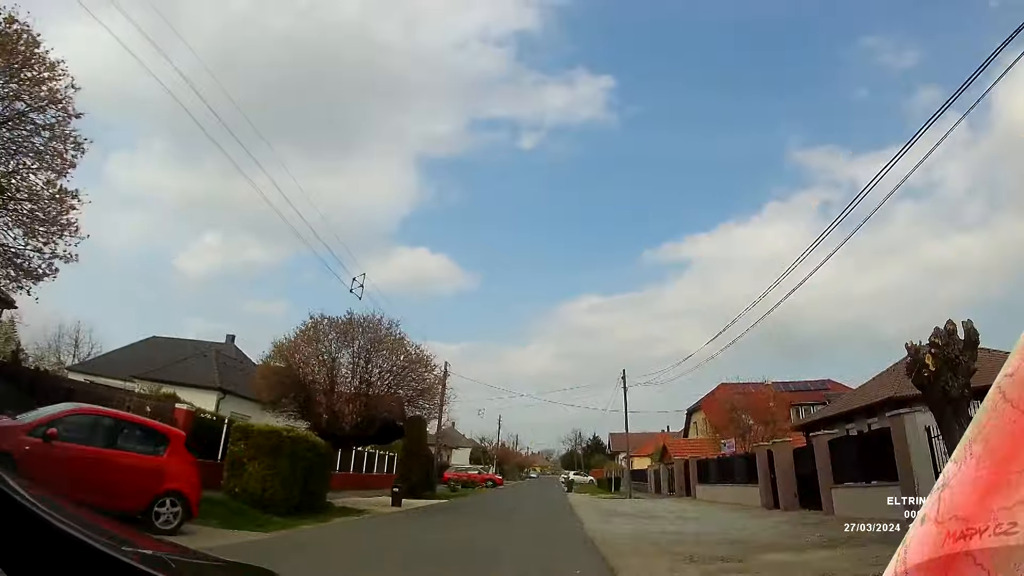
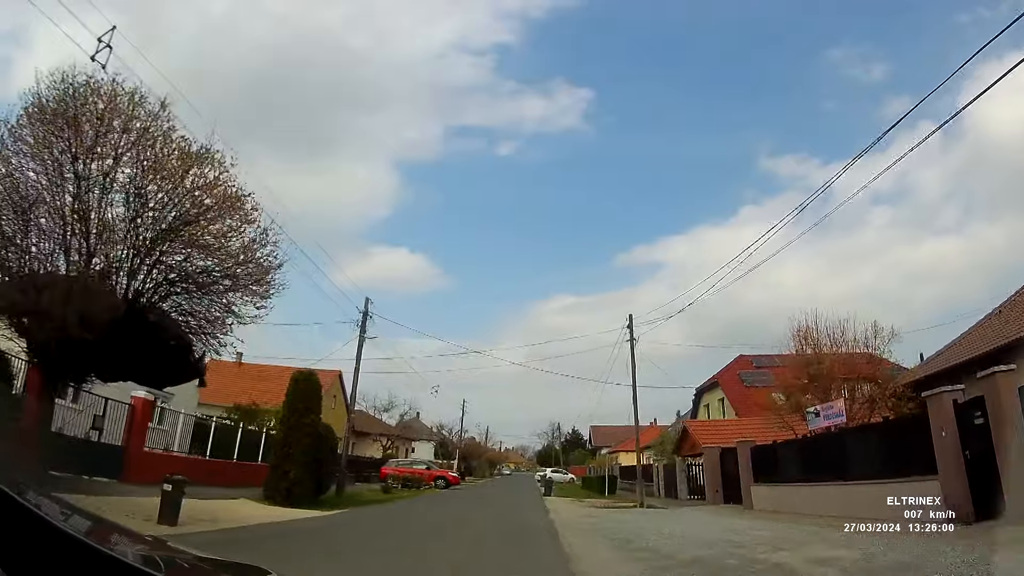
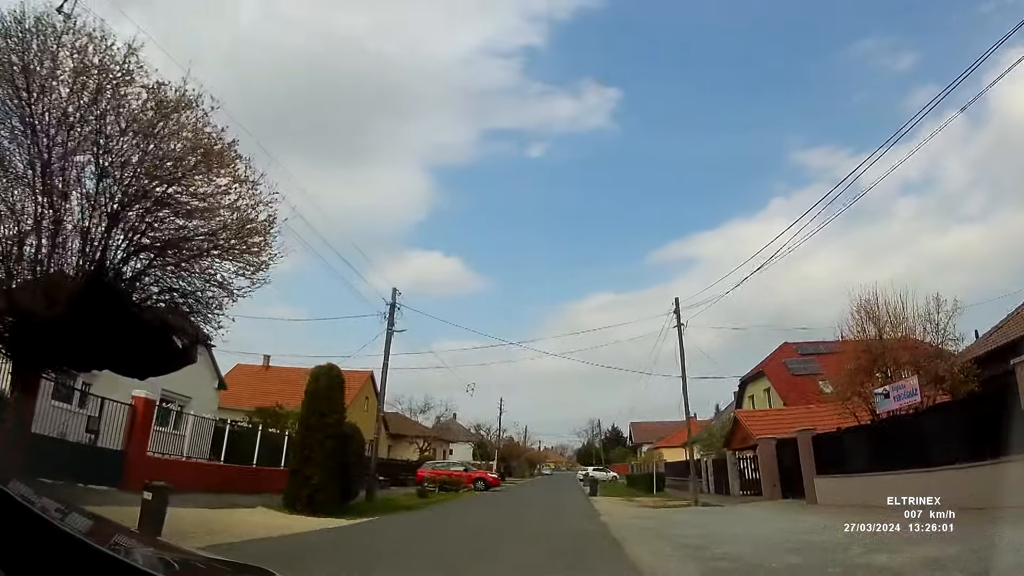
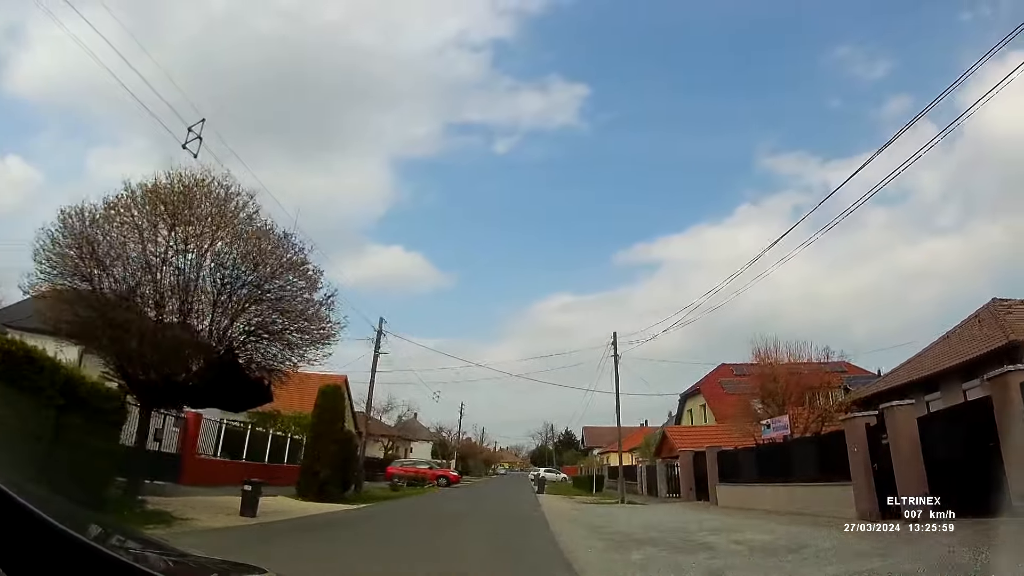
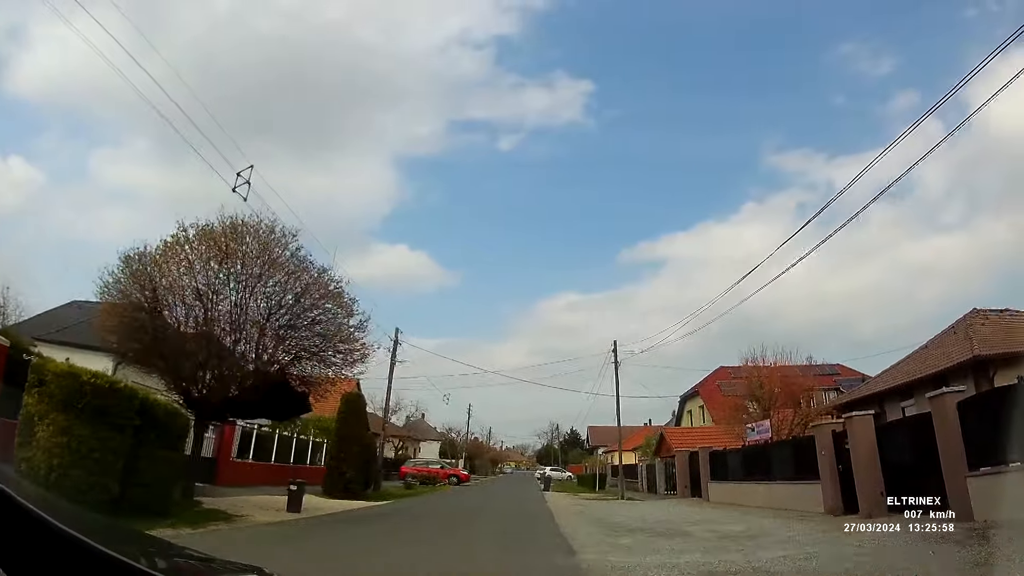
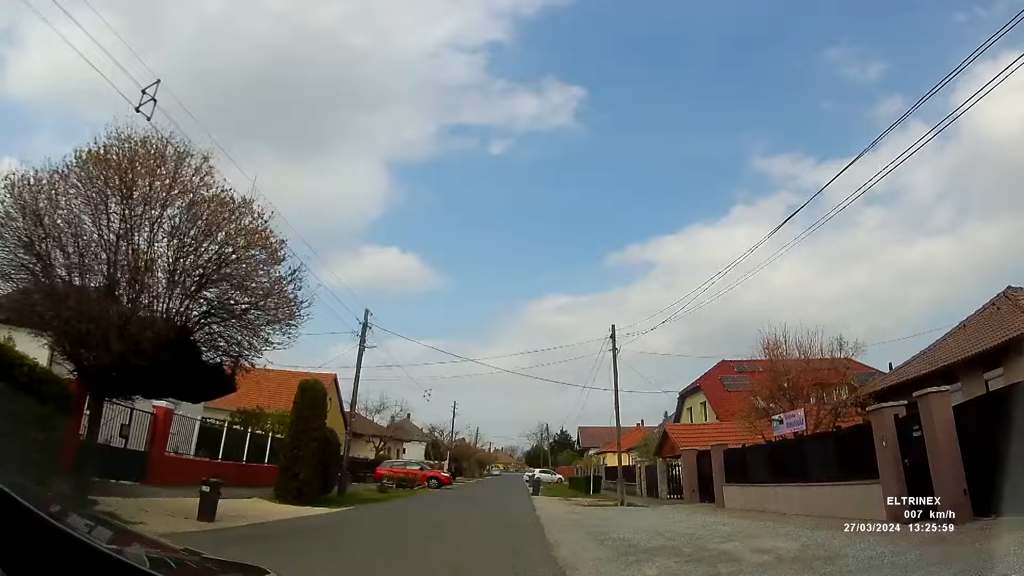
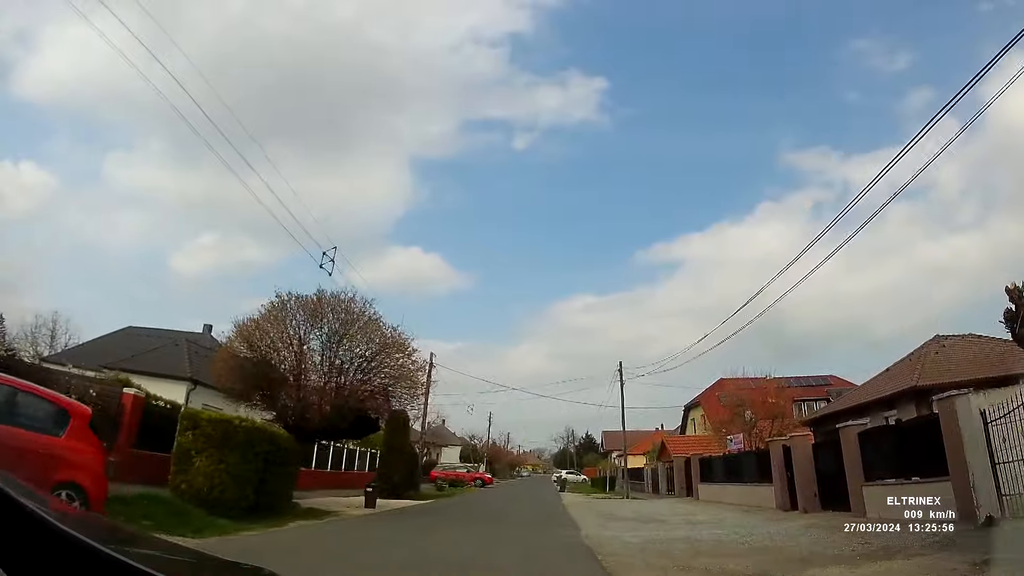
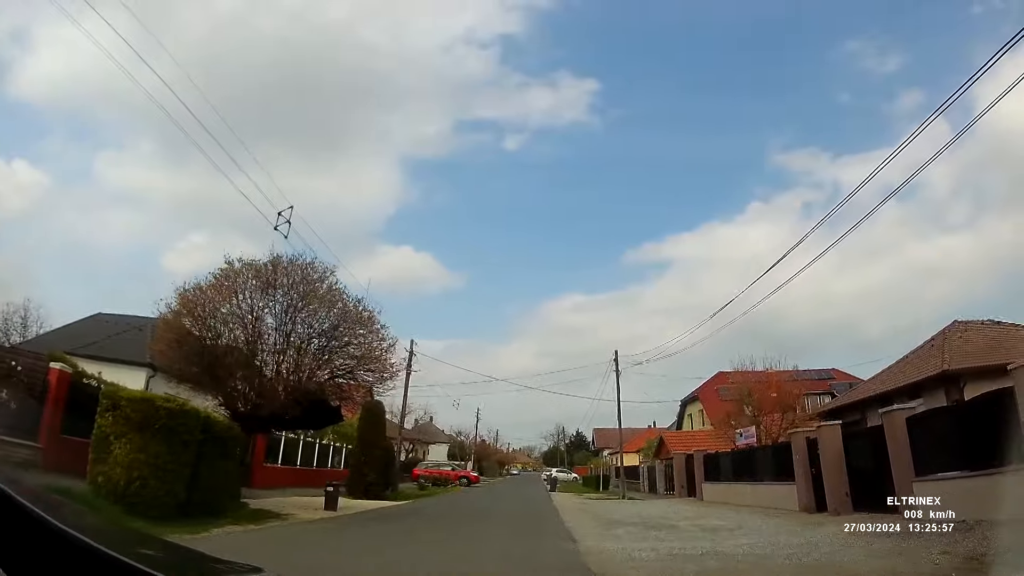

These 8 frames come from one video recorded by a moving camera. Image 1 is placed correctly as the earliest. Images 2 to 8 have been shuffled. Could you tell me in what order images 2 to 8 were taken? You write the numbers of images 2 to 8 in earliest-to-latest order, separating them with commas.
7, 8, 5, 4, 6, 2, 3
